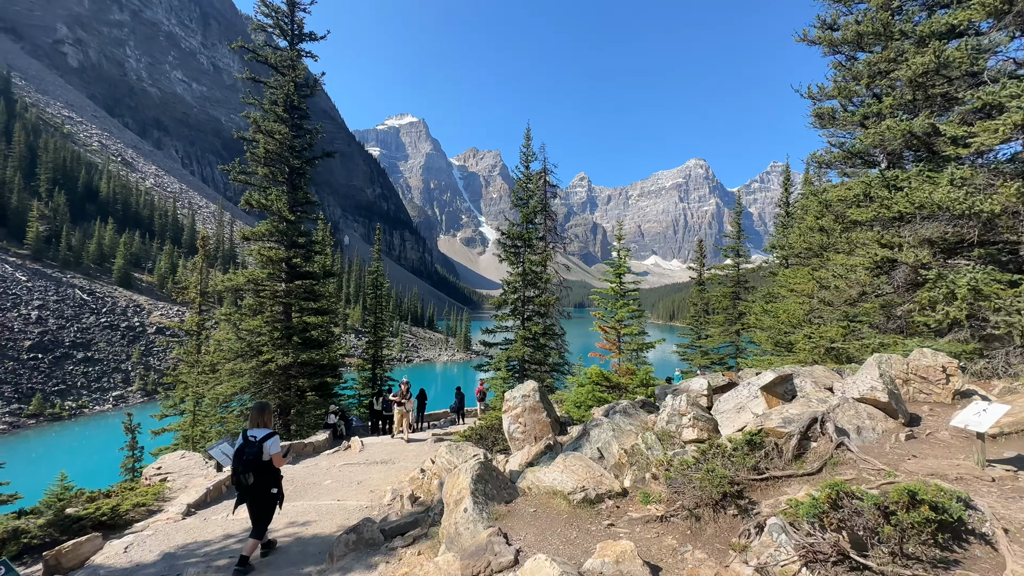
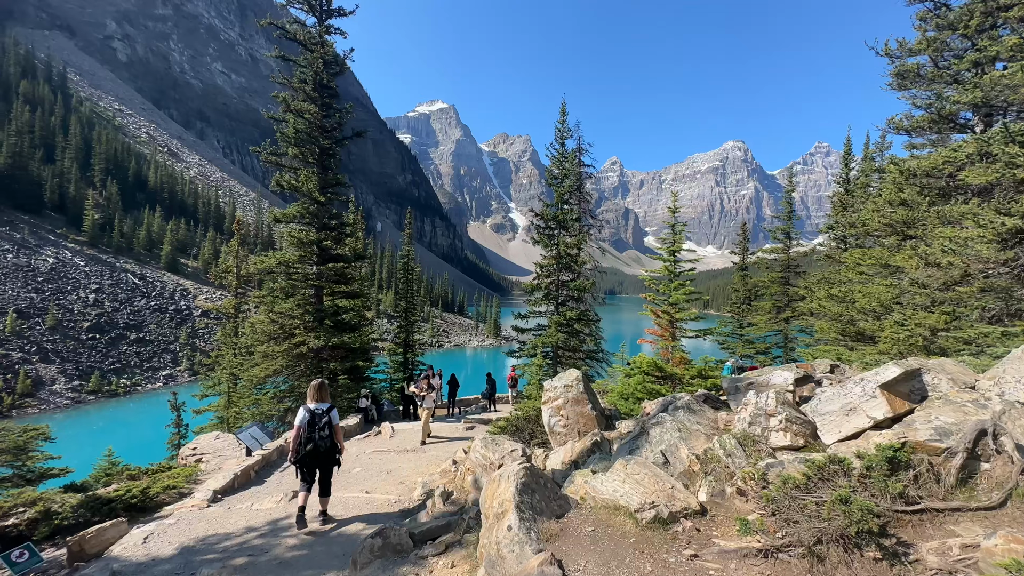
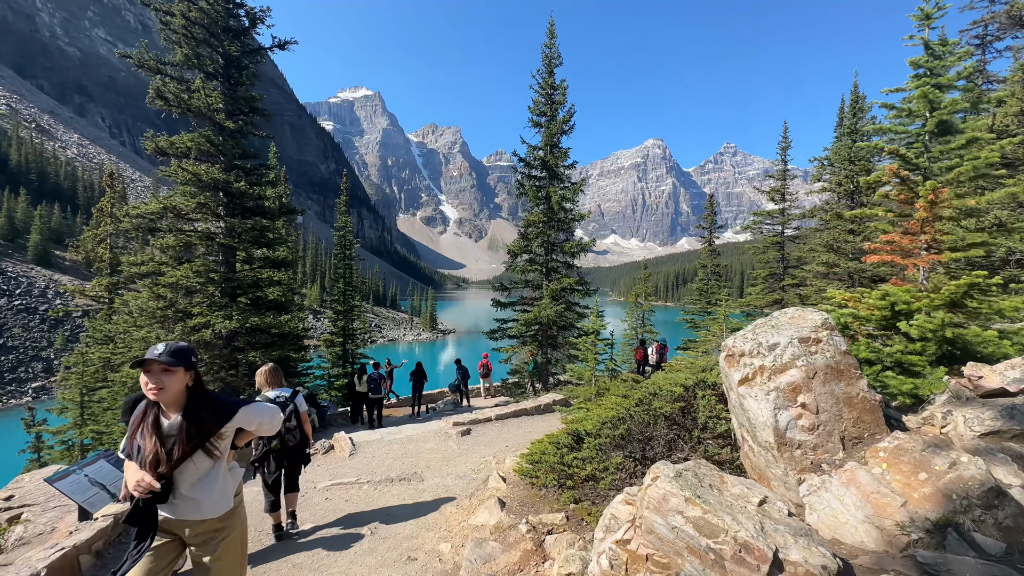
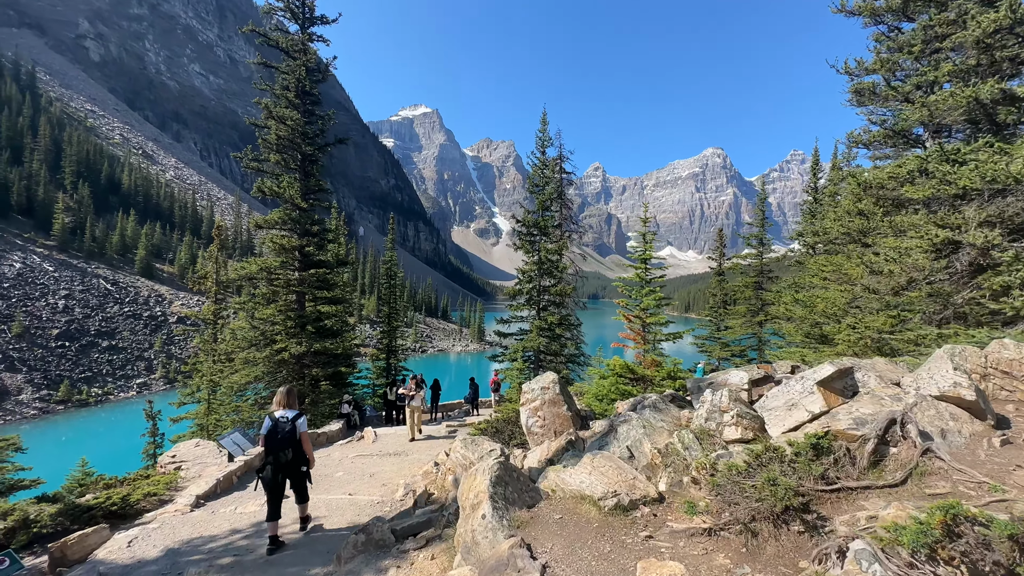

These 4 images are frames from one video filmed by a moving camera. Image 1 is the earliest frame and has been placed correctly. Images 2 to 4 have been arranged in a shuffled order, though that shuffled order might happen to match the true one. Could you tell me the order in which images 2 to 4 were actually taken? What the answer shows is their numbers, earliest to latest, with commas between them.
4, 2, 3
